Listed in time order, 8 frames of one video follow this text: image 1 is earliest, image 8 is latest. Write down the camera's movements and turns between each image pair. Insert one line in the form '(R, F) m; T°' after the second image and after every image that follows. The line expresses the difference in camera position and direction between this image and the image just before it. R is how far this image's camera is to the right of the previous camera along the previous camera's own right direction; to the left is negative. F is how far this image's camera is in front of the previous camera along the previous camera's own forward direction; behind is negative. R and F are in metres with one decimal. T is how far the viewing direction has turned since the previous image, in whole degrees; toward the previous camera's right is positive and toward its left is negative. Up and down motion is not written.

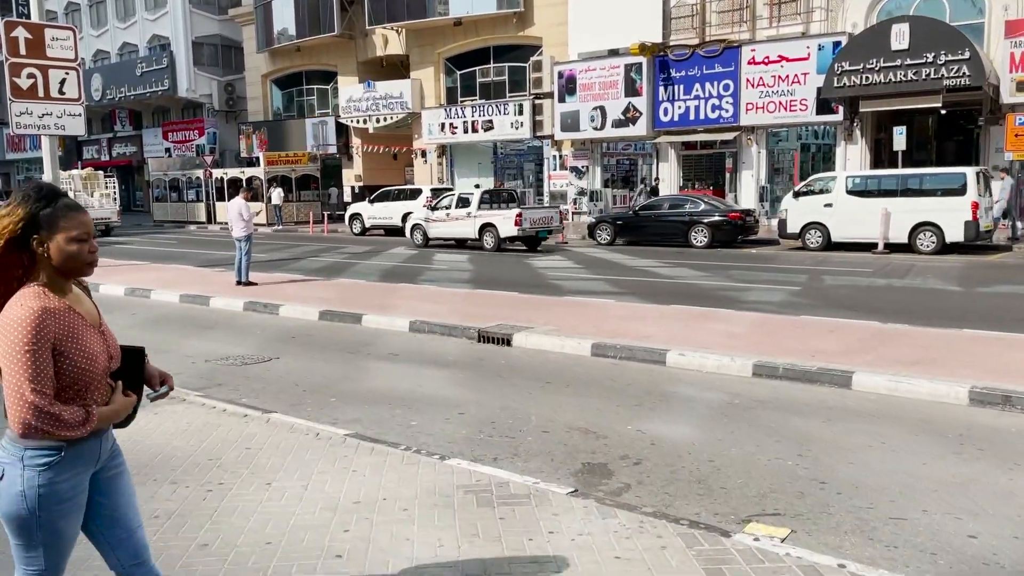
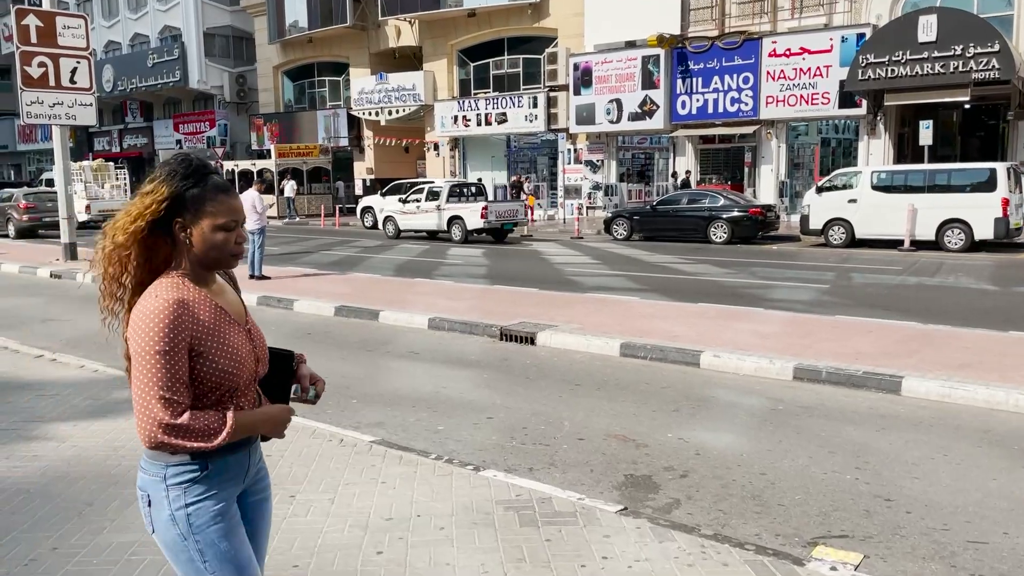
(-0.2, +0.3) m; -1°
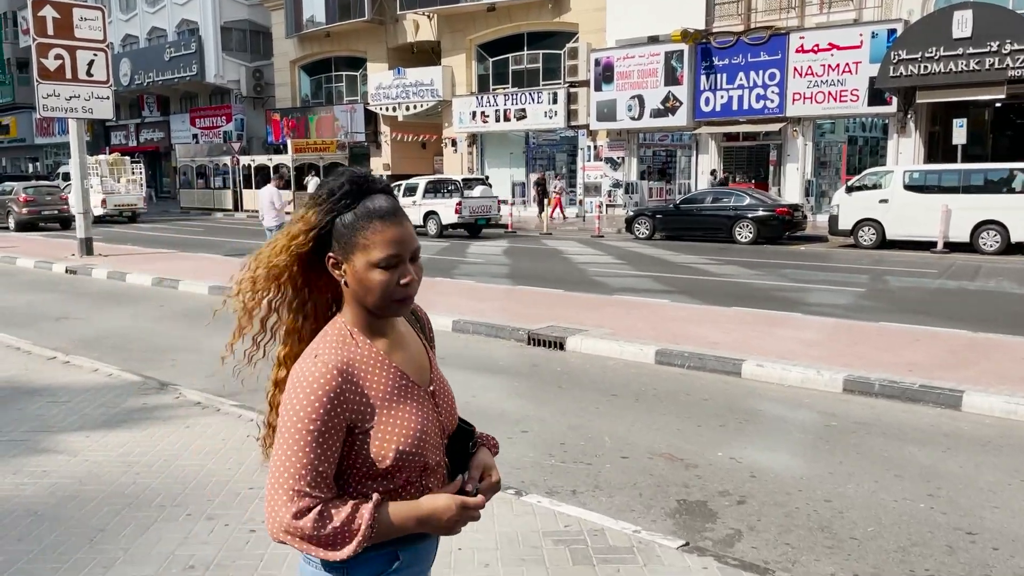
(-0.2, +0.3) m; -1°
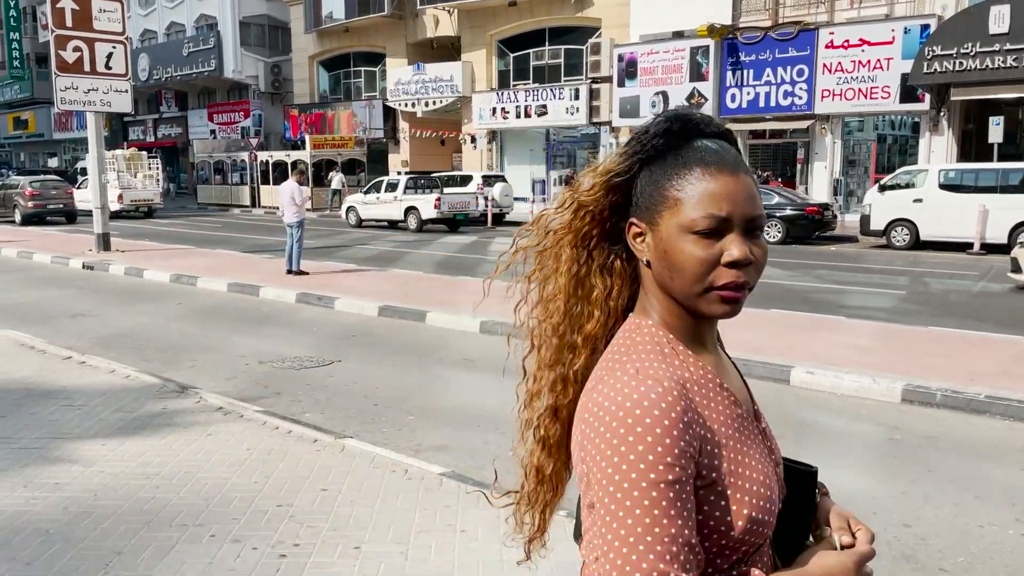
(-0.2, +0.3) m; -1°
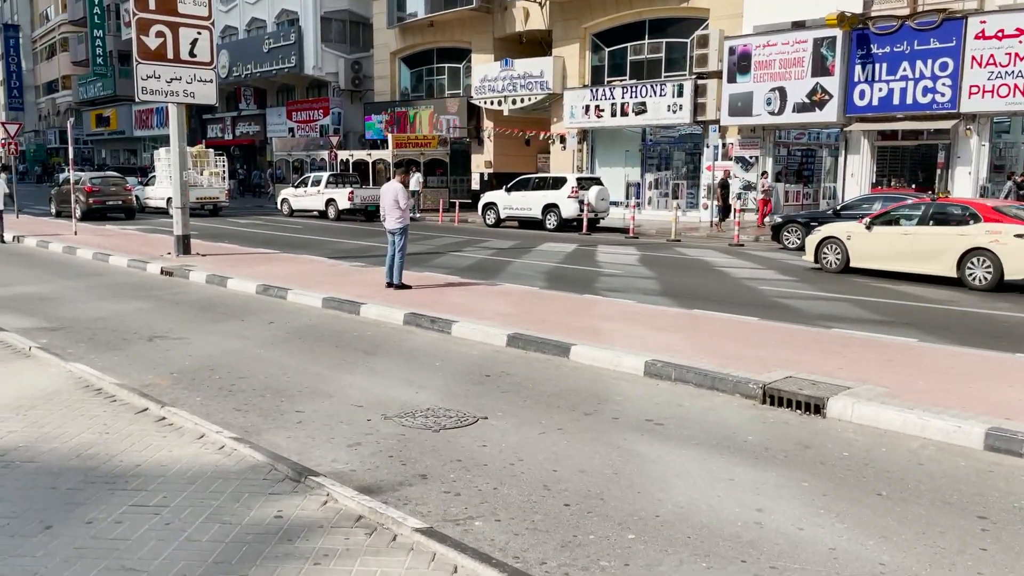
(-1.0, +1.8) m; -4°
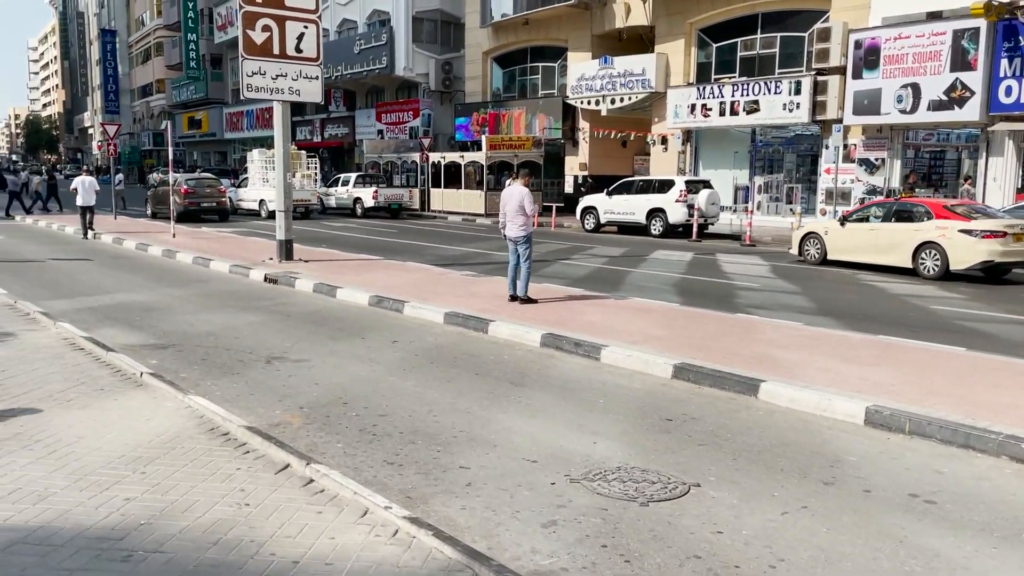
(-0.8, +1.1) m; -5°
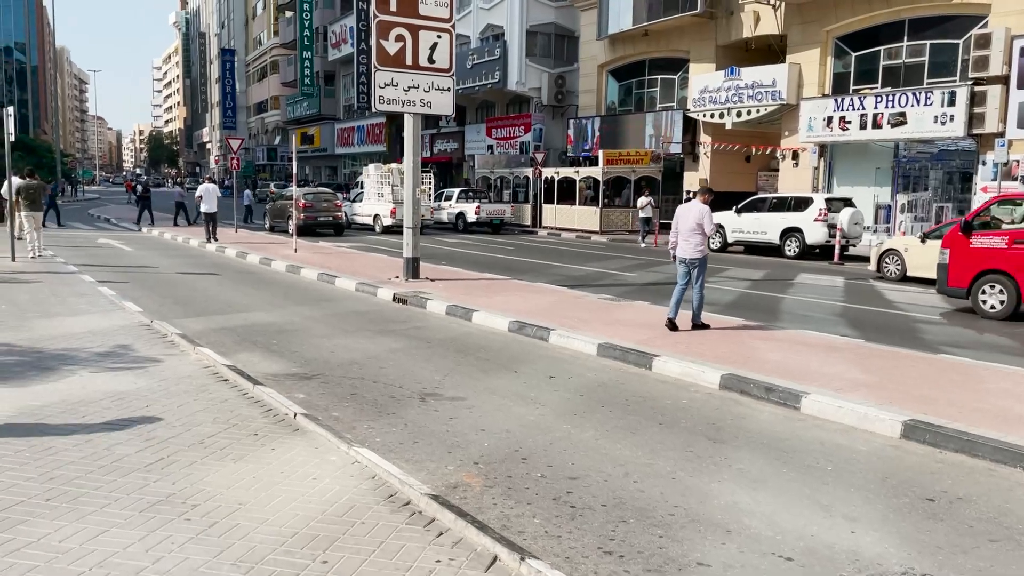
(-0.7, +0.9) m; -7°
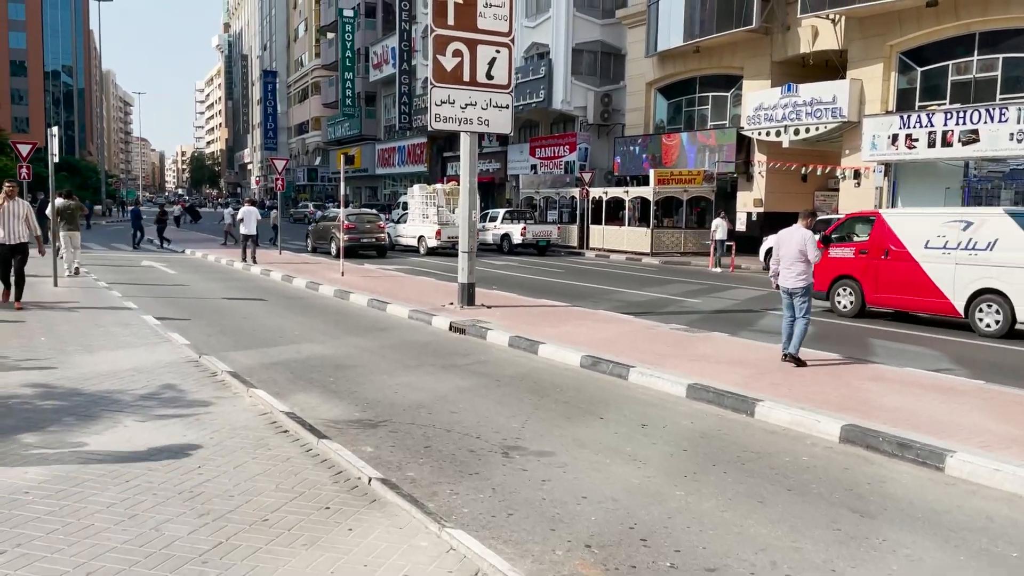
(-0.4, +0.8) m; -2°
